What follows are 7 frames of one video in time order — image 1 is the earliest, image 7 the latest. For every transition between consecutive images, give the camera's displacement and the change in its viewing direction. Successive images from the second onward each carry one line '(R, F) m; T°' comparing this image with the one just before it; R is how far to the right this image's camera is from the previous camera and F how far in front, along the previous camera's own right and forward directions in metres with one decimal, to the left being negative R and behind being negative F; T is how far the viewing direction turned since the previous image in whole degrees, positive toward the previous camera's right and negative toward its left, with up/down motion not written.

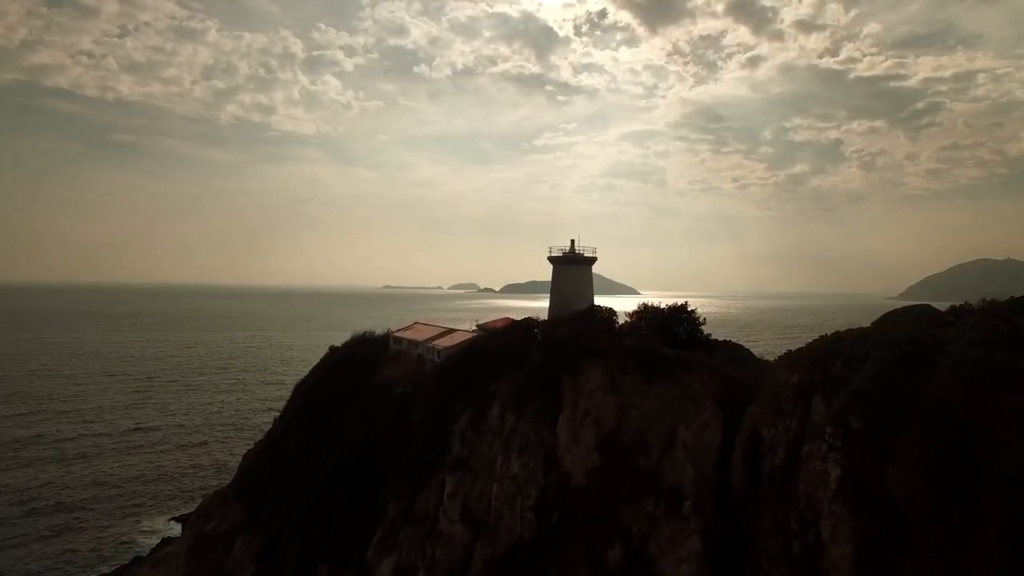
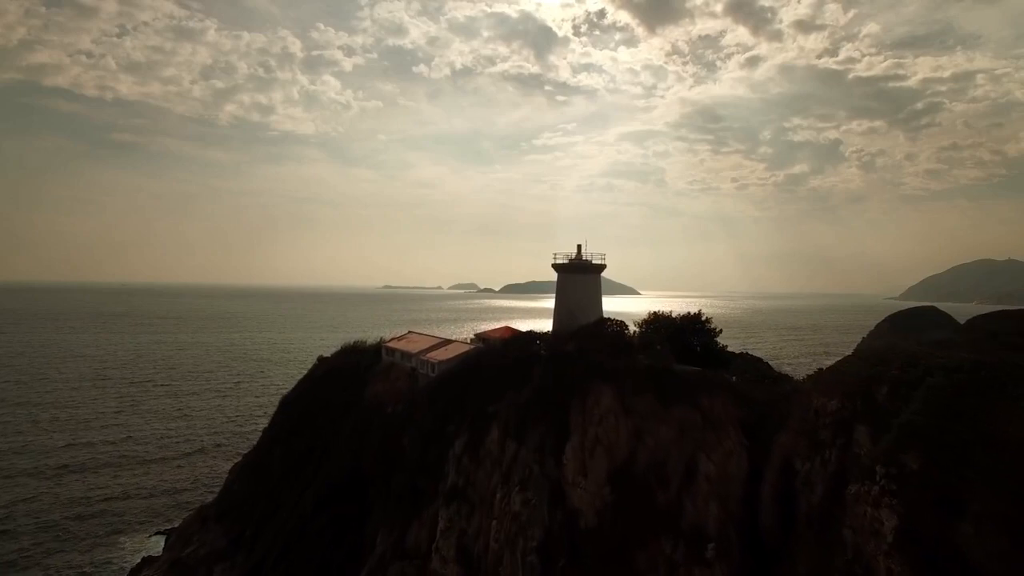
(0.0, +1.1) m; 0°
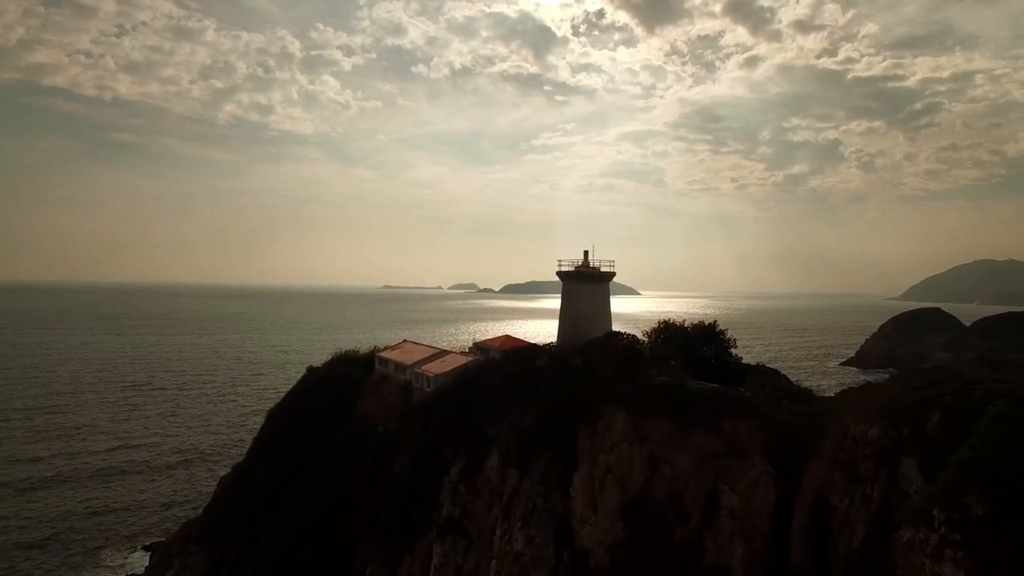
(-0.2, +0.8) m; 0°
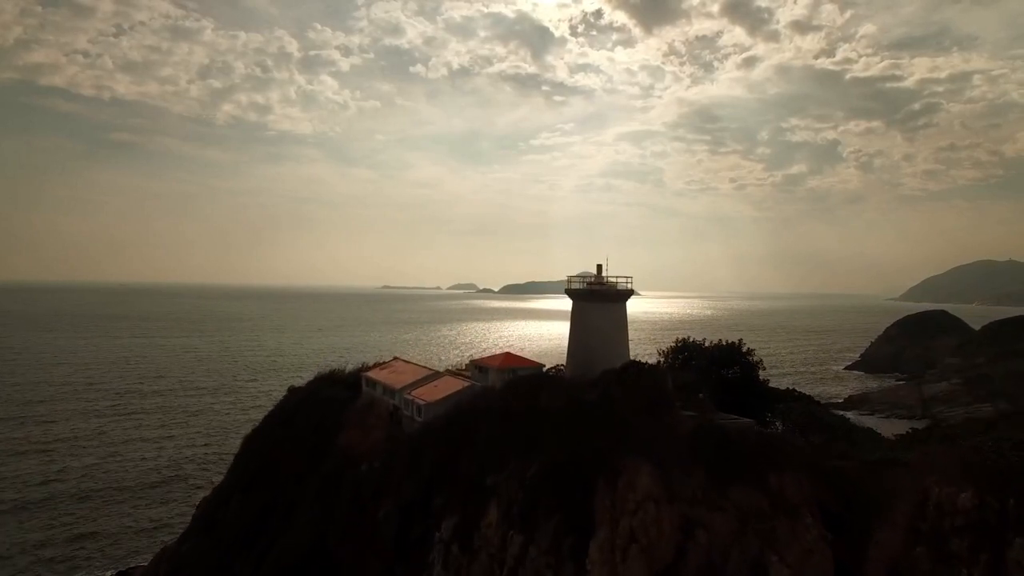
(-1.5, -0.7) m; 0°
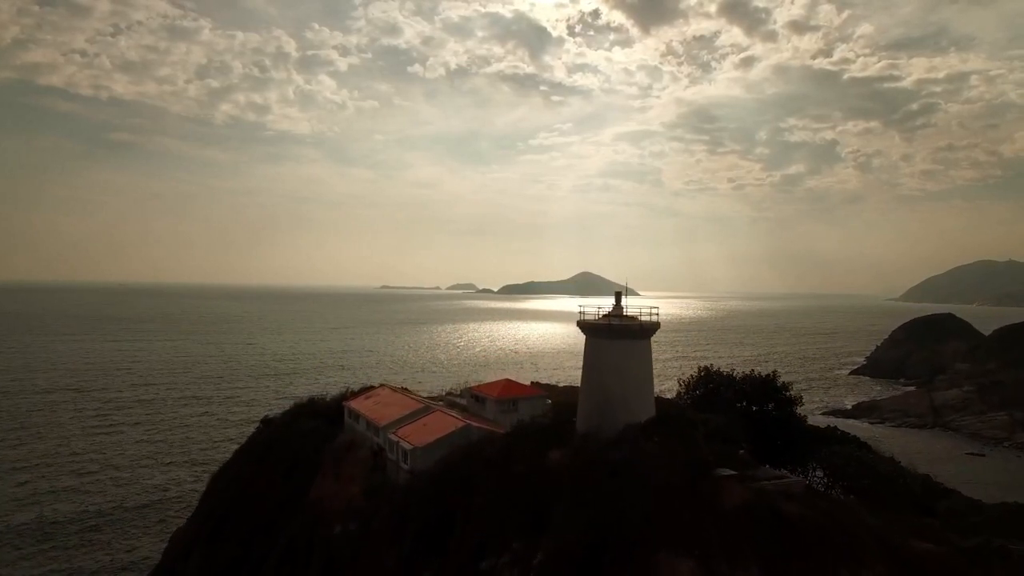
(-0.5, +1.3) m; 0°
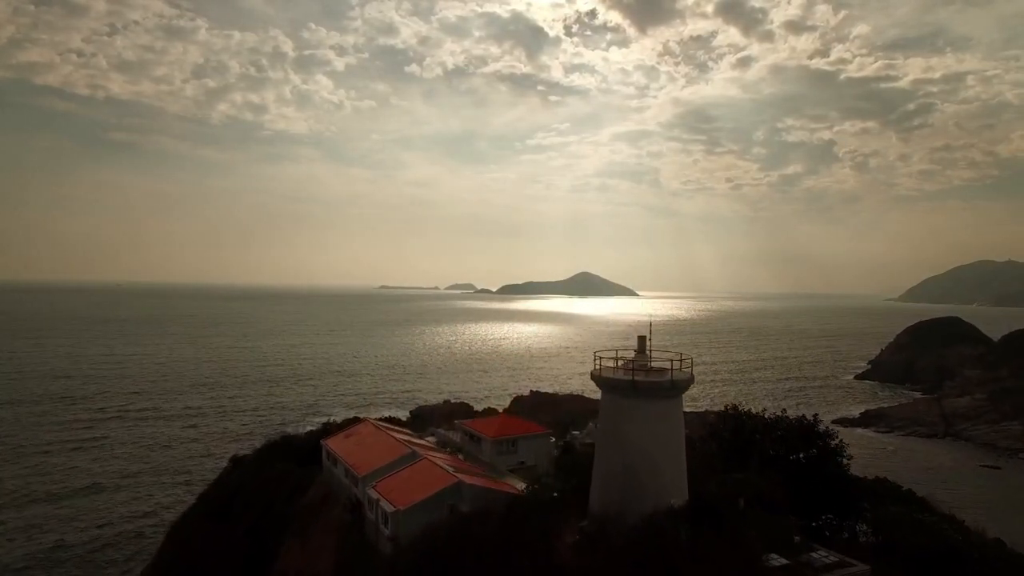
(0.0, +2.1) m; 0°
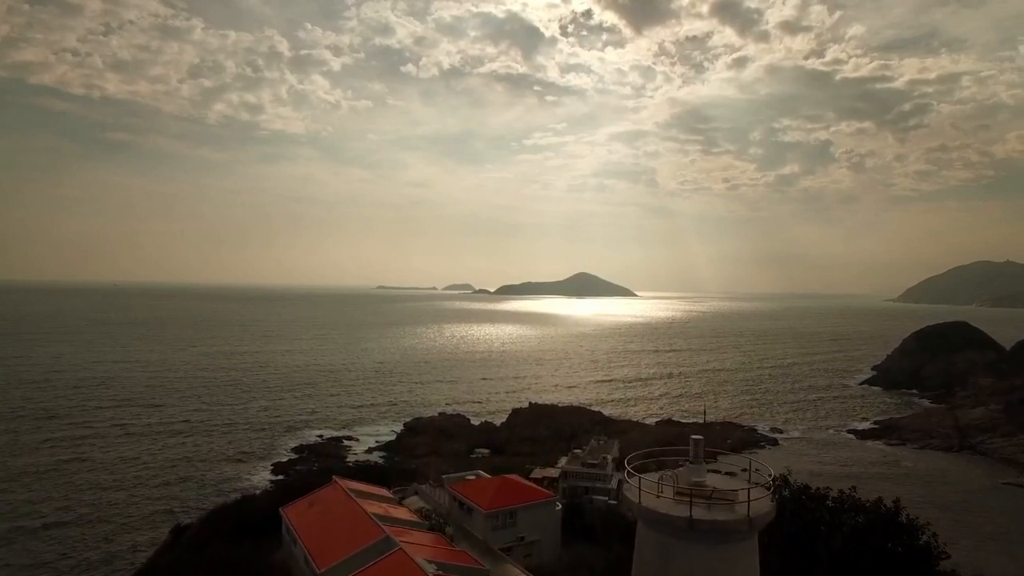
(0.0, +2.7) m; 0°
